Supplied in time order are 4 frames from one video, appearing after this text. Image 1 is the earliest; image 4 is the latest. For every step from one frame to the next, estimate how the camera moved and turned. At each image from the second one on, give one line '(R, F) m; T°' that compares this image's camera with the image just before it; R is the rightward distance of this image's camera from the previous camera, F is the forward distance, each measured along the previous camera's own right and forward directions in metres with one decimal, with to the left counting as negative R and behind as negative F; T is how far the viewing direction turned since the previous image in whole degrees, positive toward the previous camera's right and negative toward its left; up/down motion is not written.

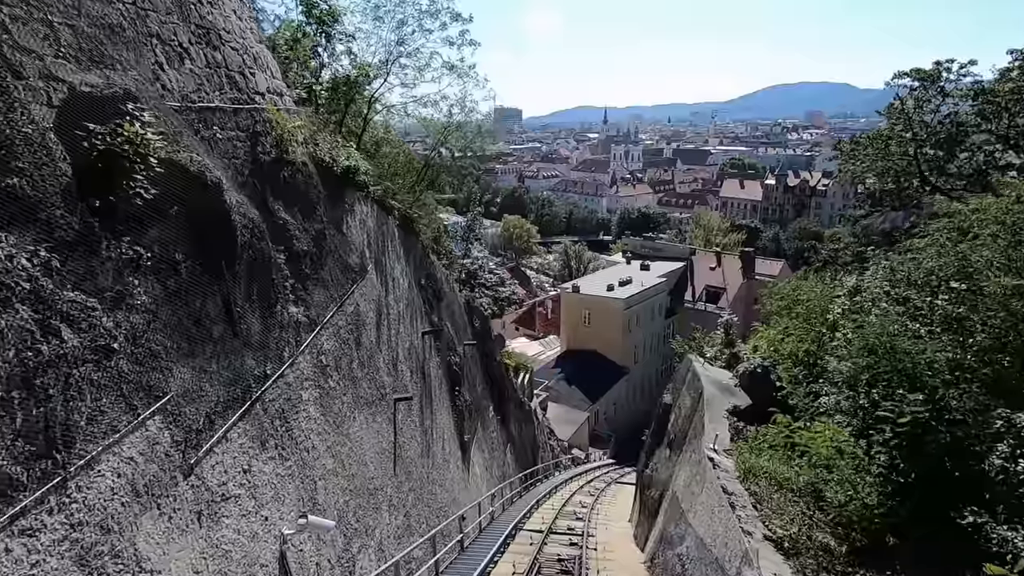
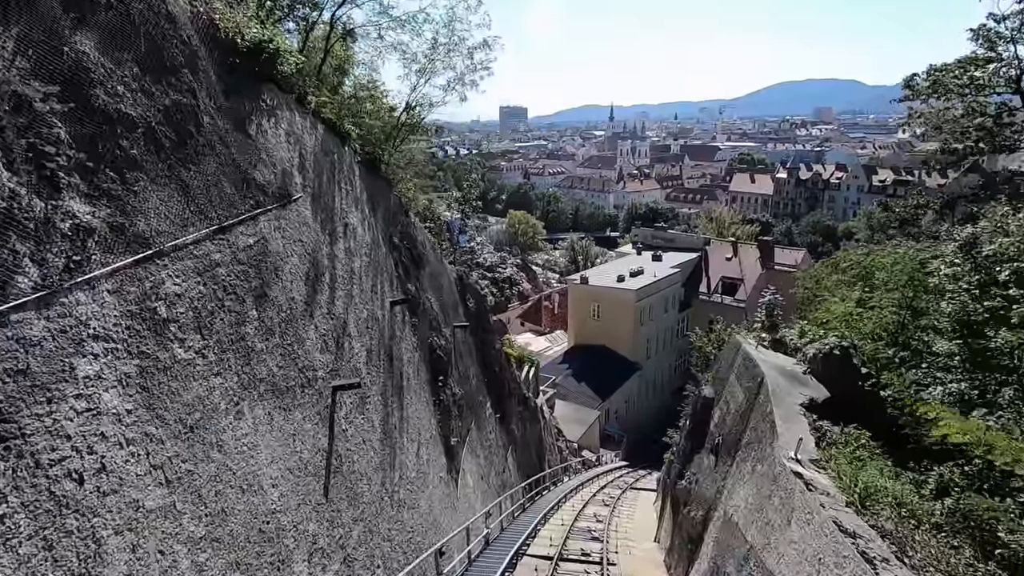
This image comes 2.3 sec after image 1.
(+0.2, +3.6) m; -1°
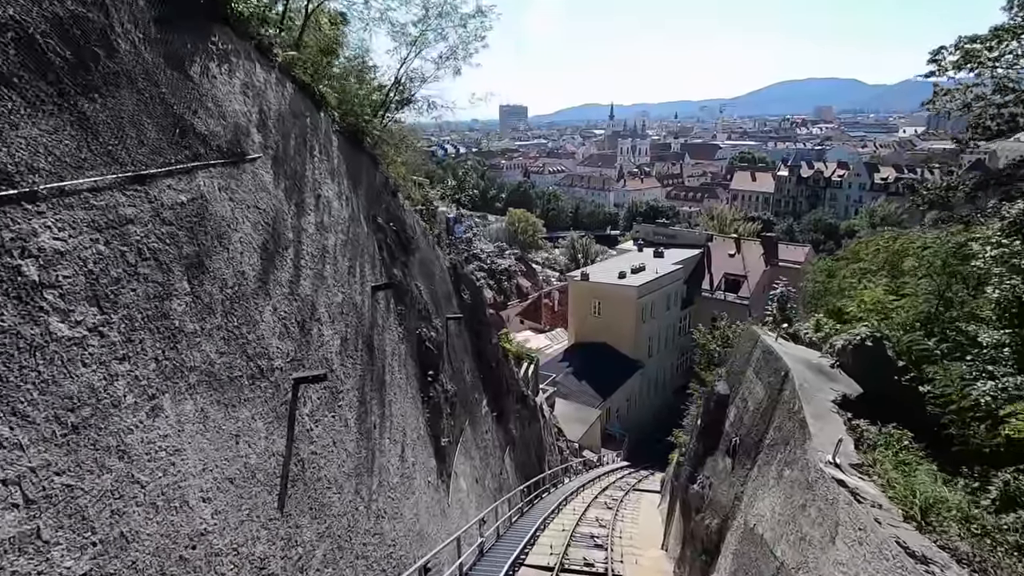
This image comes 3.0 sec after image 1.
(+0.1, +1.2) m; 0°
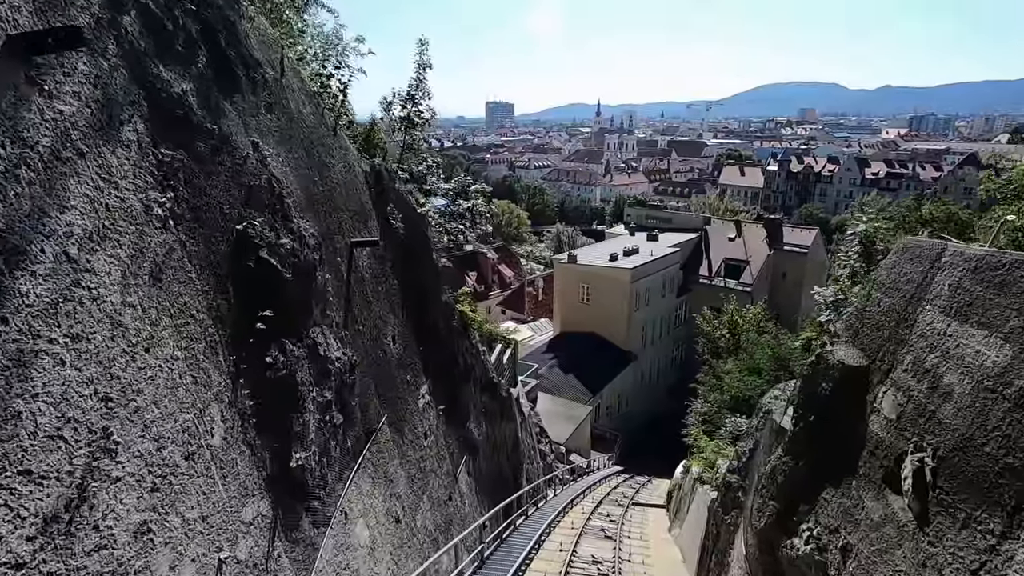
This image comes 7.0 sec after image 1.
(+0.6, +6.3) m; +2°
